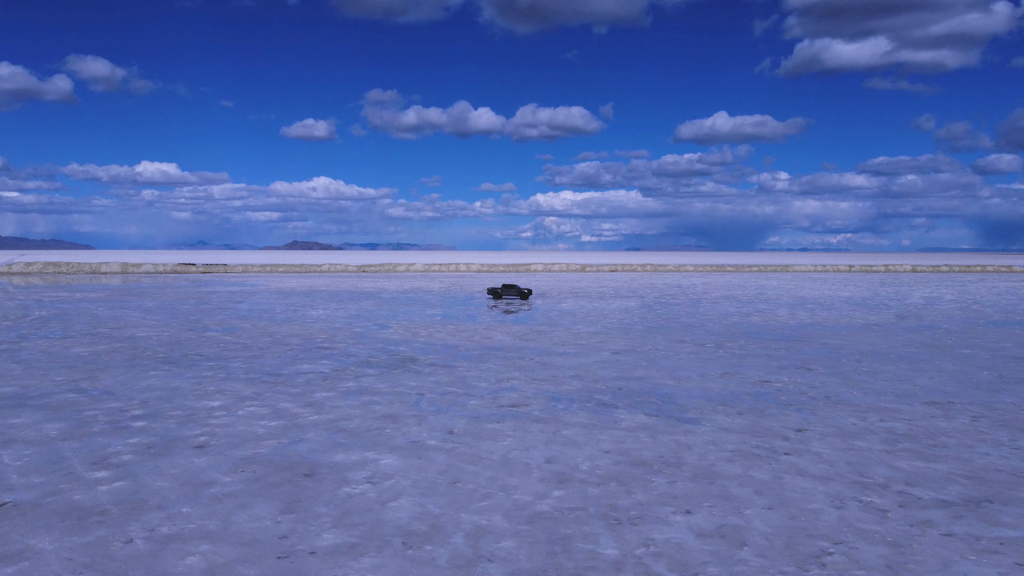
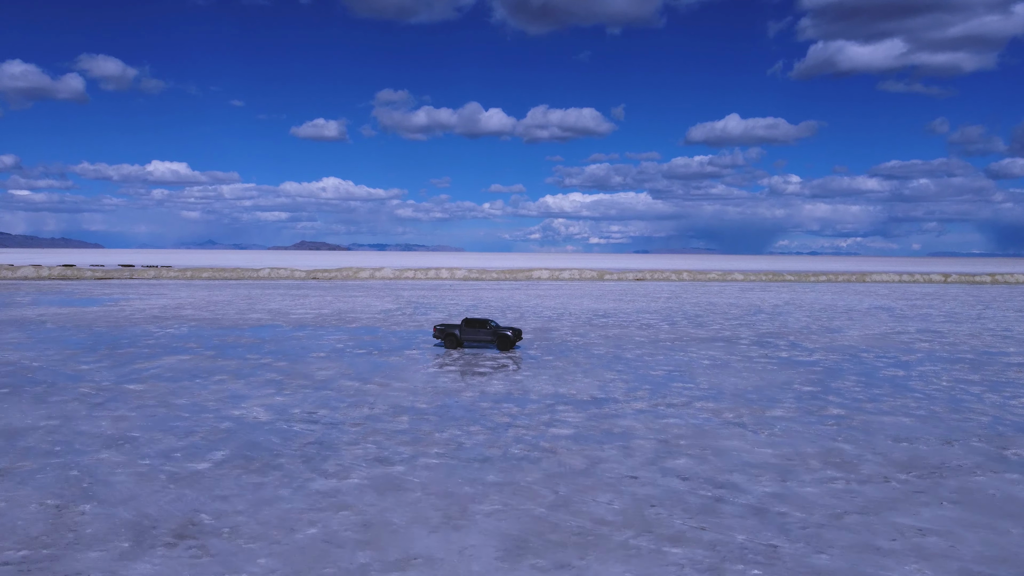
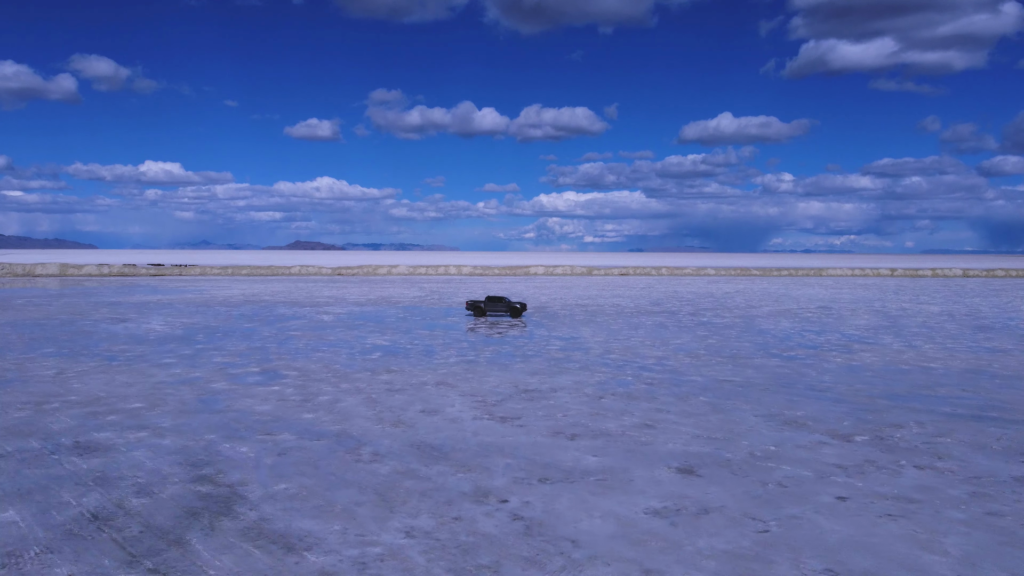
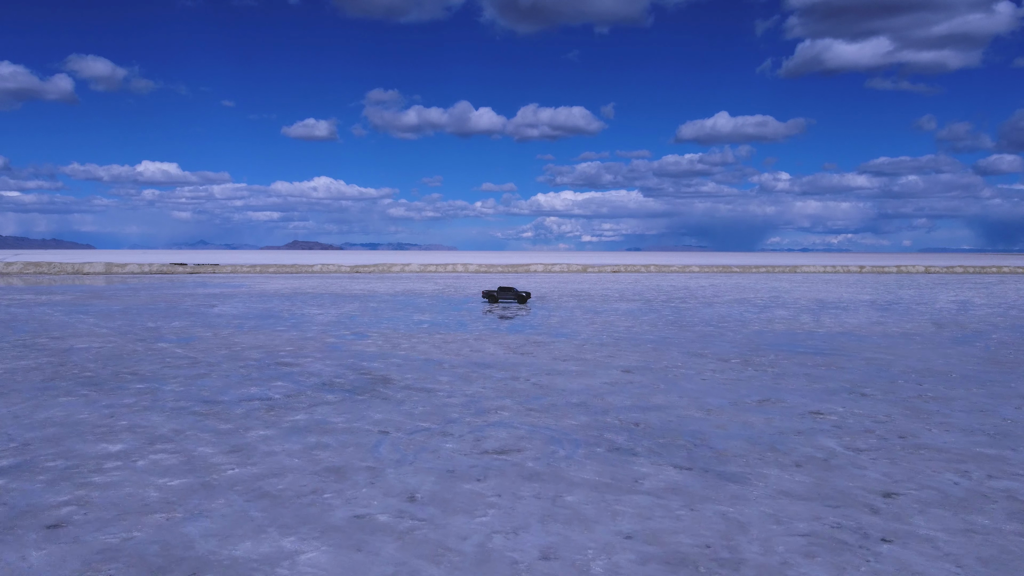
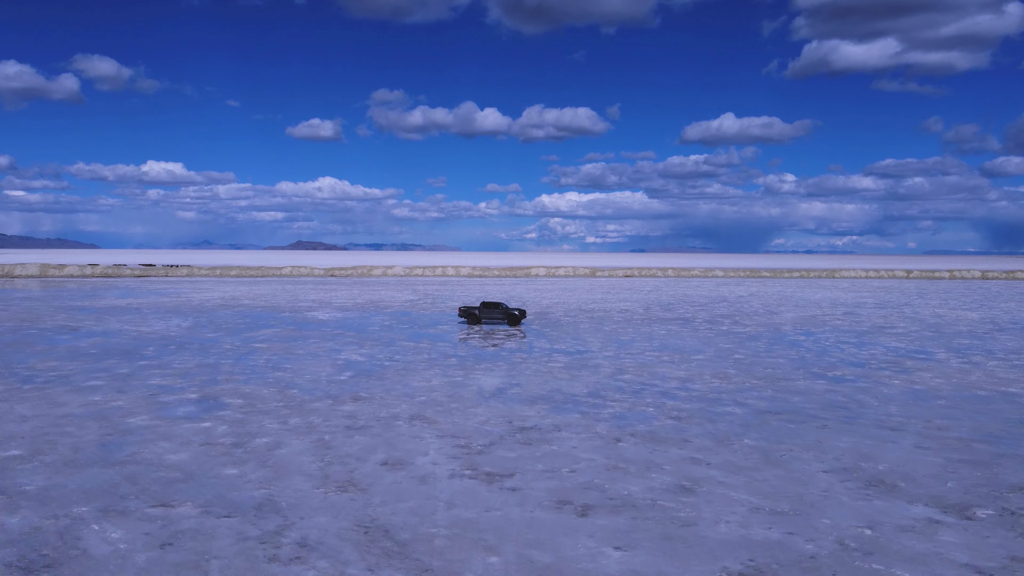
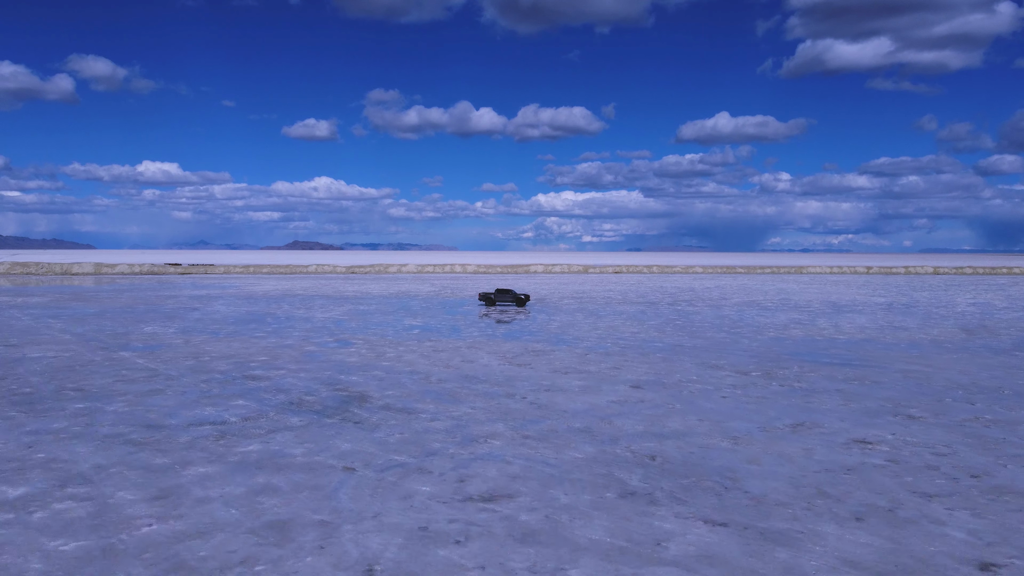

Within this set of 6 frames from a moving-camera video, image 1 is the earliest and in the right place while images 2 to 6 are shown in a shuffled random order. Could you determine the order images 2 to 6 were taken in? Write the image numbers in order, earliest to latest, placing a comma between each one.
4, 6, 3, 5, 2
